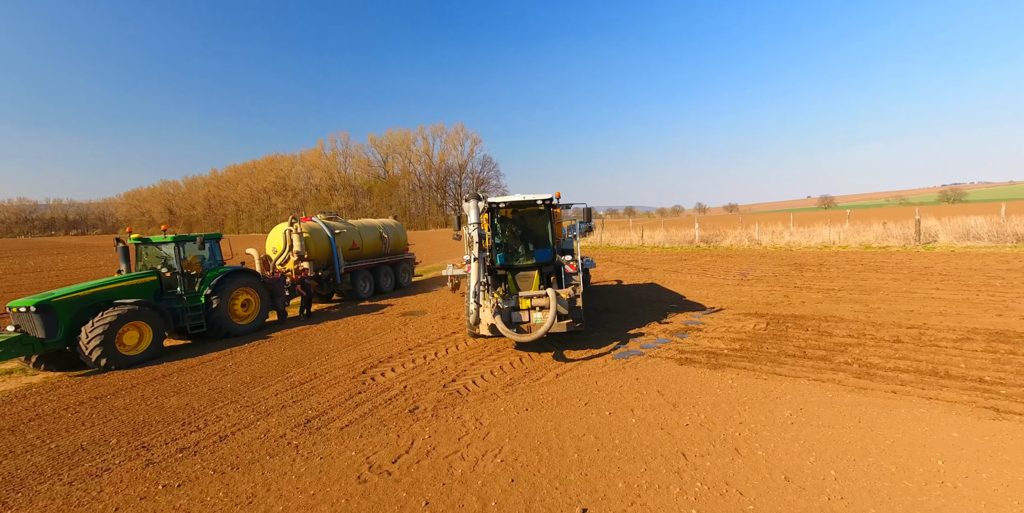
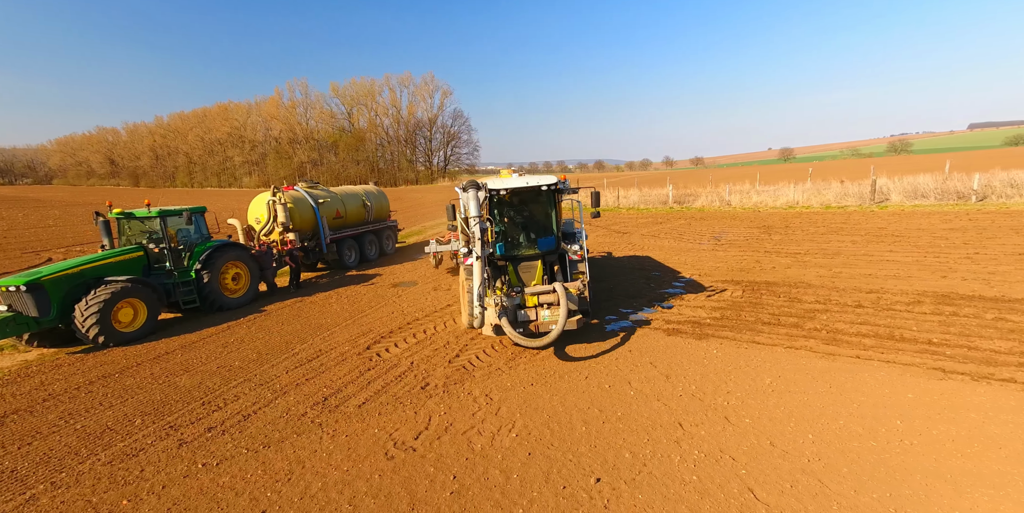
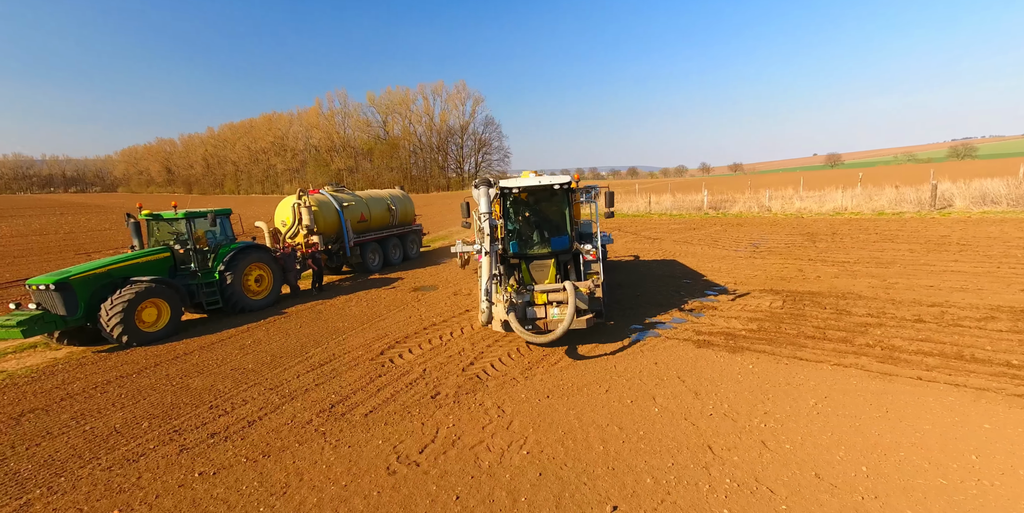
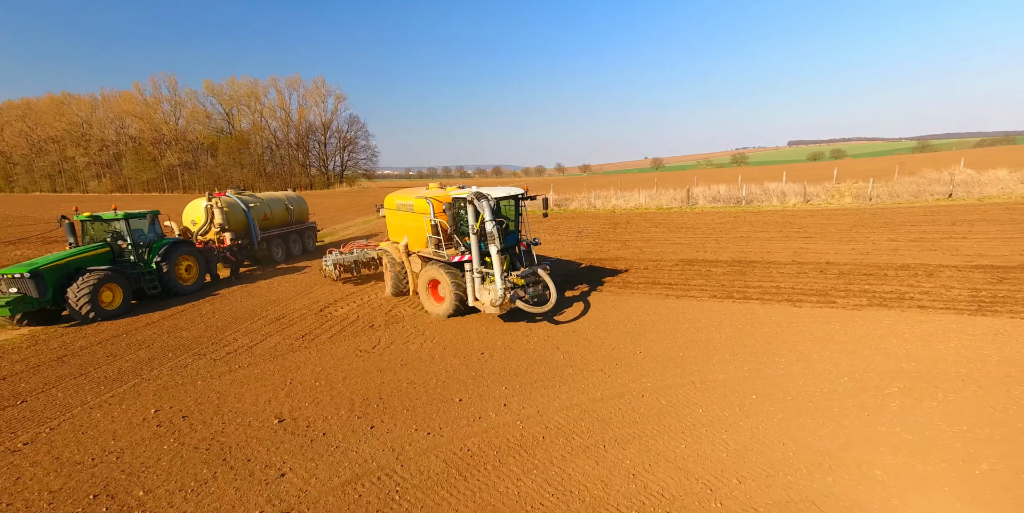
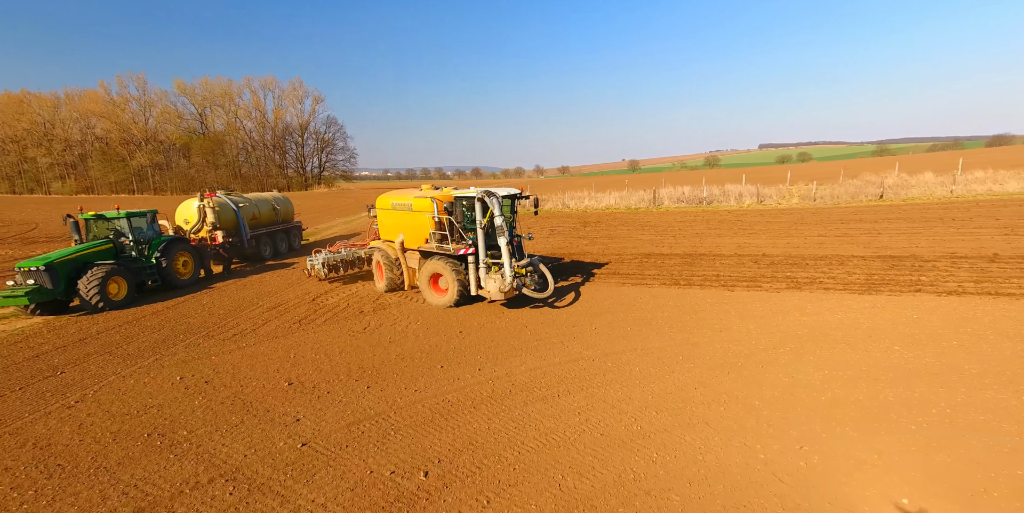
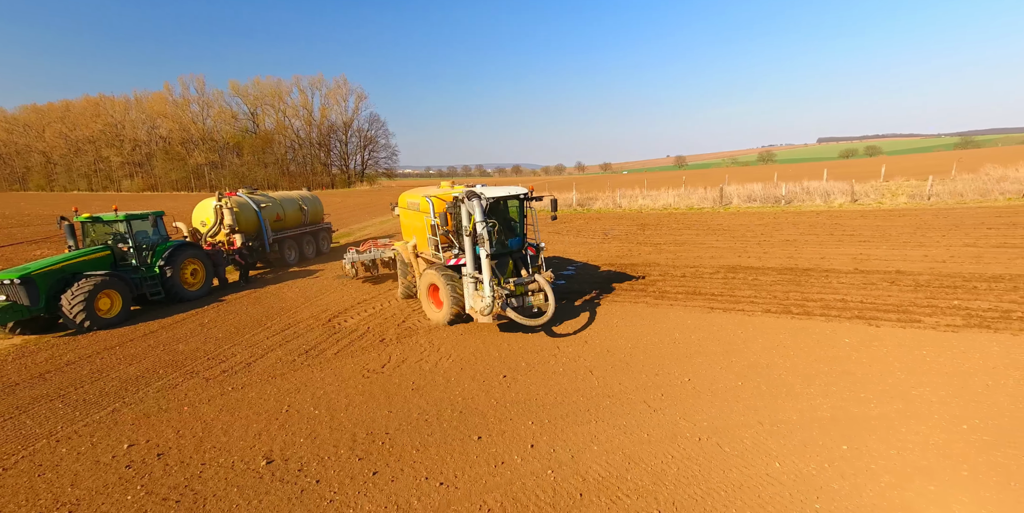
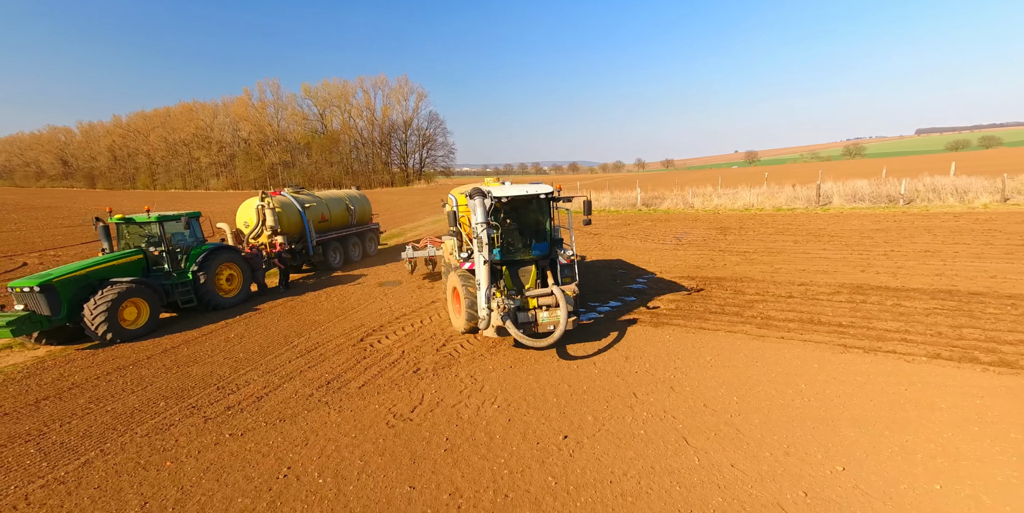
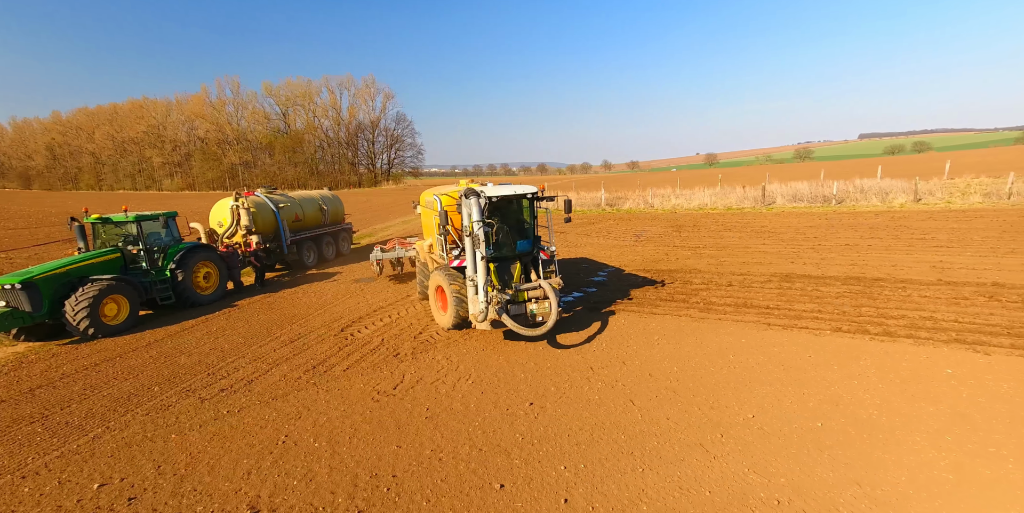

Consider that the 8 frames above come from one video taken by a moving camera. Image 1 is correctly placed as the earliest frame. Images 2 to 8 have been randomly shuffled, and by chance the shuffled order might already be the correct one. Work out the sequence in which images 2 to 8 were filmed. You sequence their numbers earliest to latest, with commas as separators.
3, 2, 7, 8, 6, 4, 5
